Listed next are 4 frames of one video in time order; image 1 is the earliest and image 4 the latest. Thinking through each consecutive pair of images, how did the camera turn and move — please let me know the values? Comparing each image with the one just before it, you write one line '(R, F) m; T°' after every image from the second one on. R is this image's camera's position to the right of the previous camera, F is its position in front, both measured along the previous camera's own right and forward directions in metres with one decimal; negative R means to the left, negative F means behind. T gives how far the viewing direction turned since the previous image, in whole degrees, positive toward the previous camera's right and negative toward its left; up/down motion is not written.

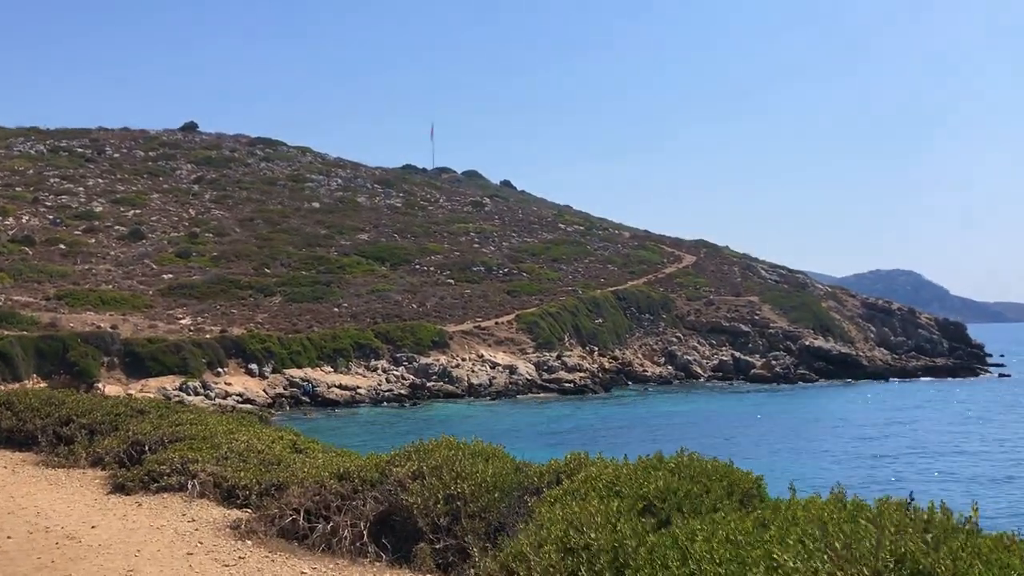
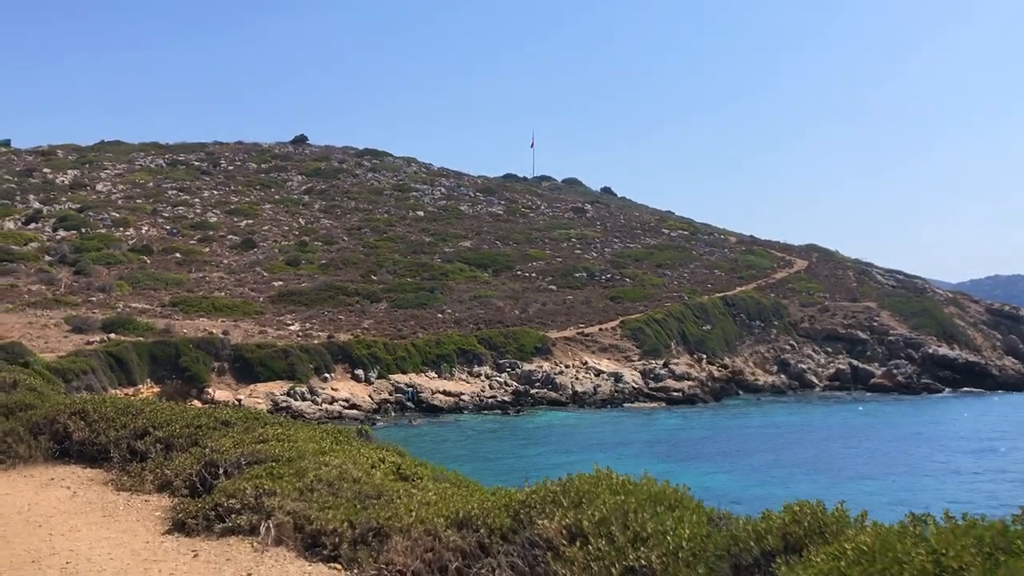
(-0.5, +2.3) m; -6°
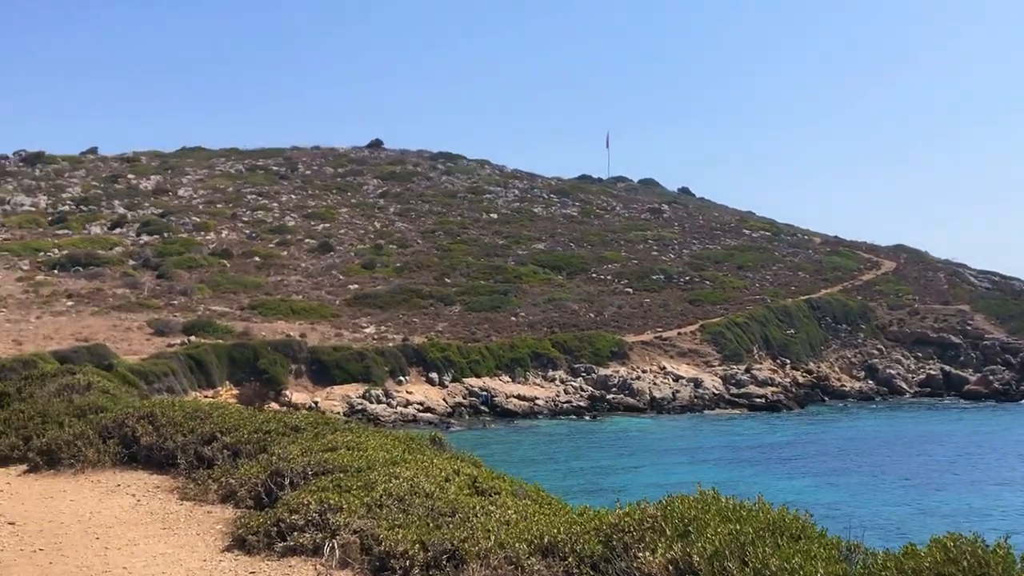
(-0.1, +0.7) m; -5°
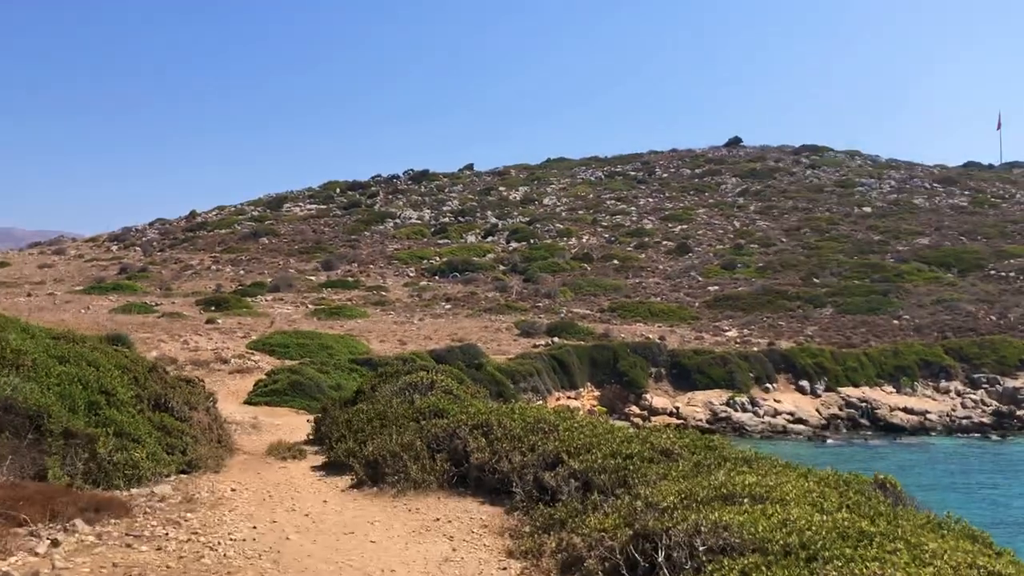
(-0.9, +3.3) m; -22°
